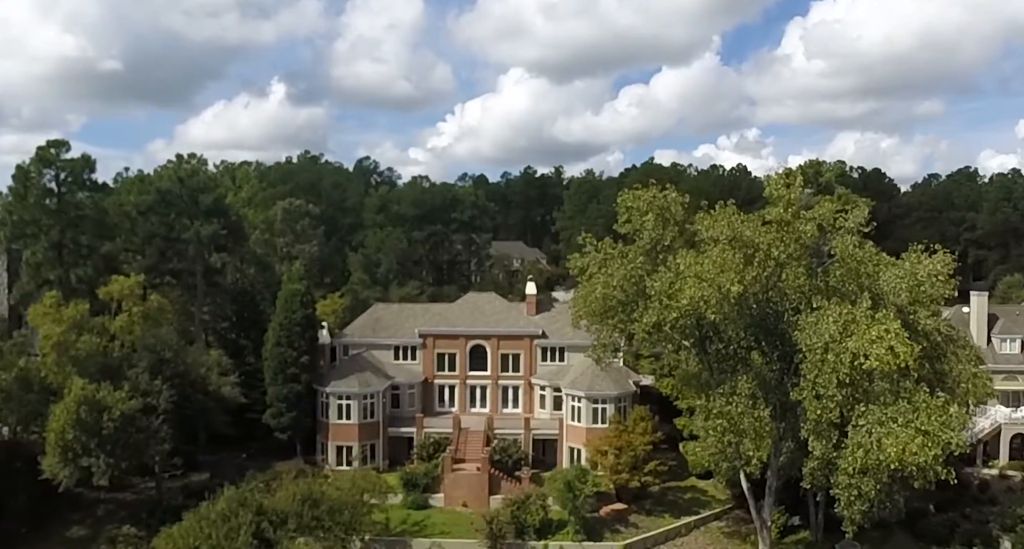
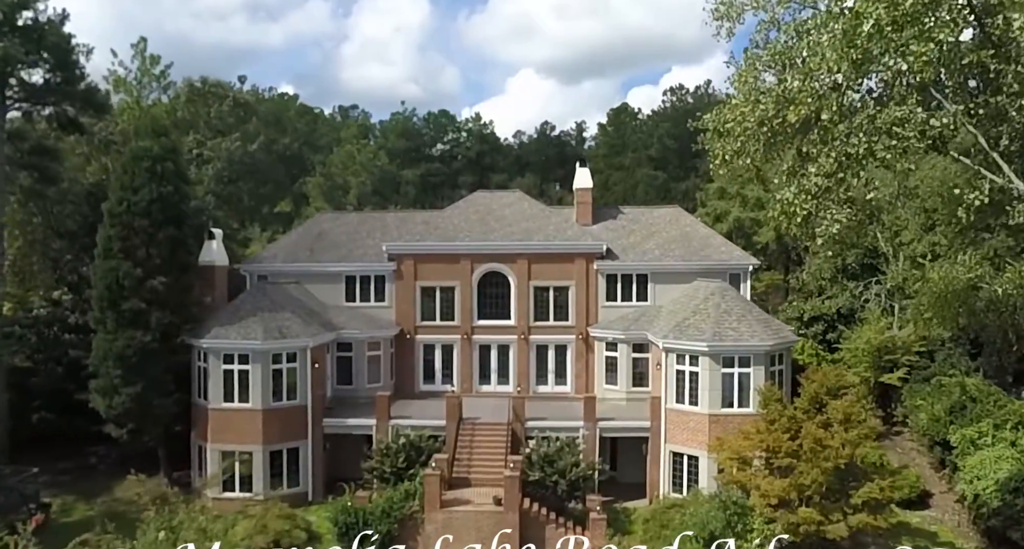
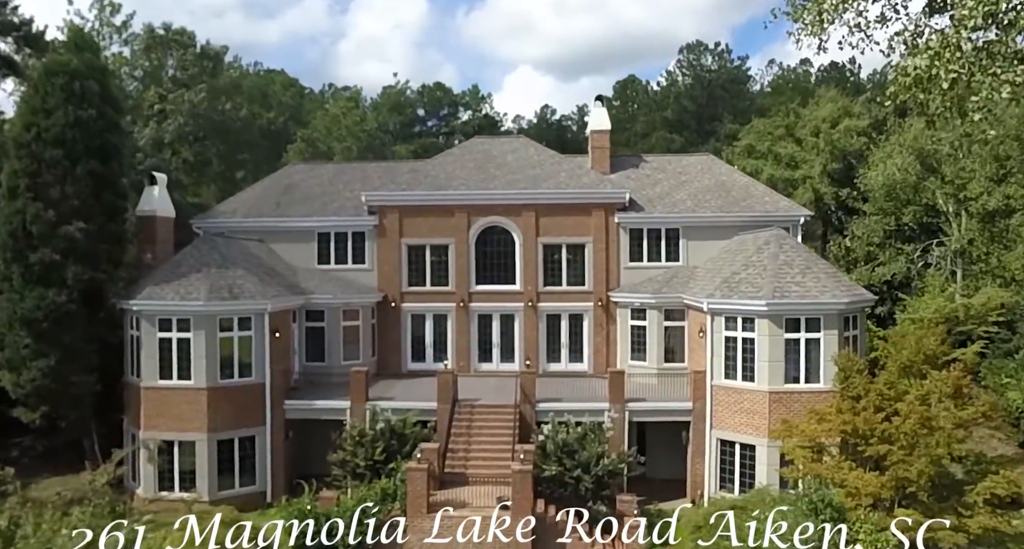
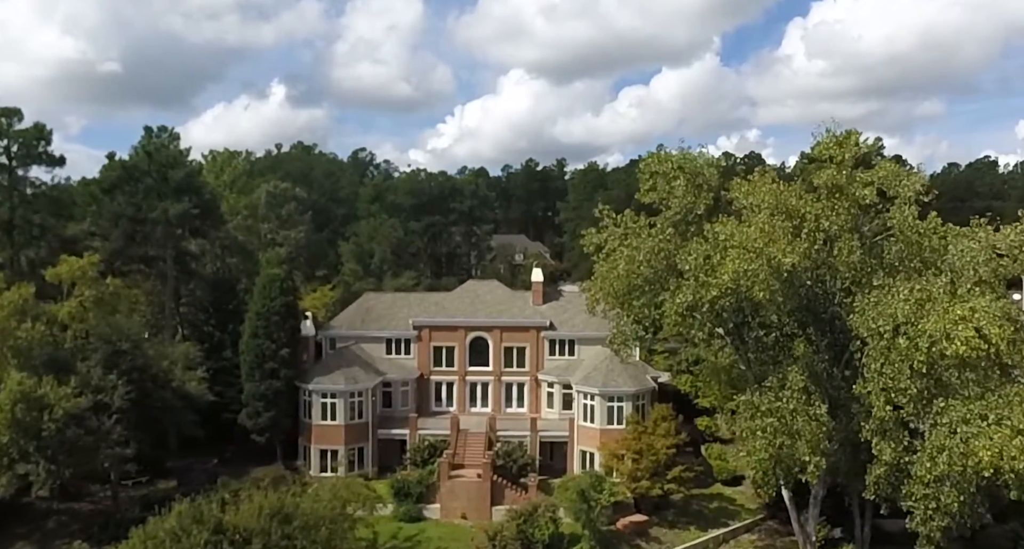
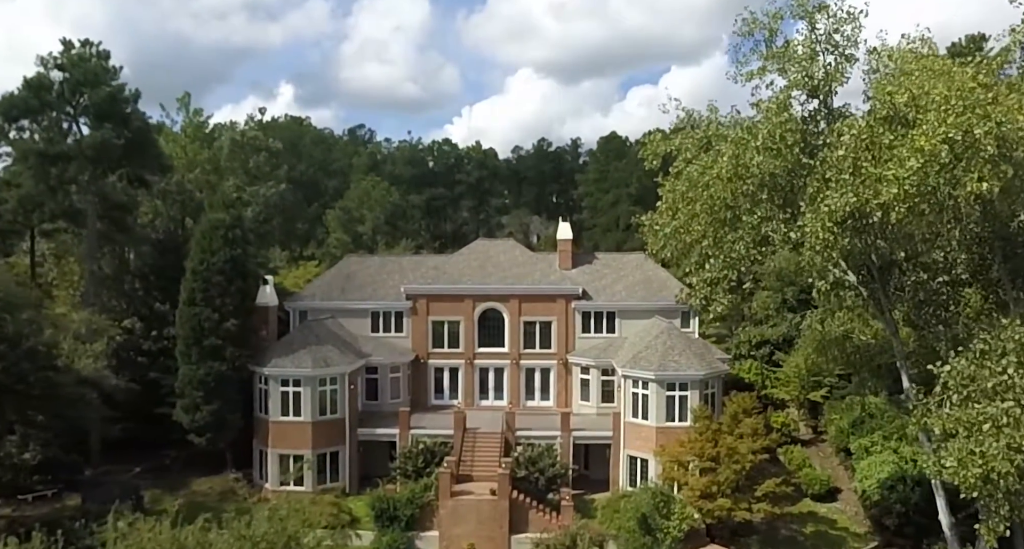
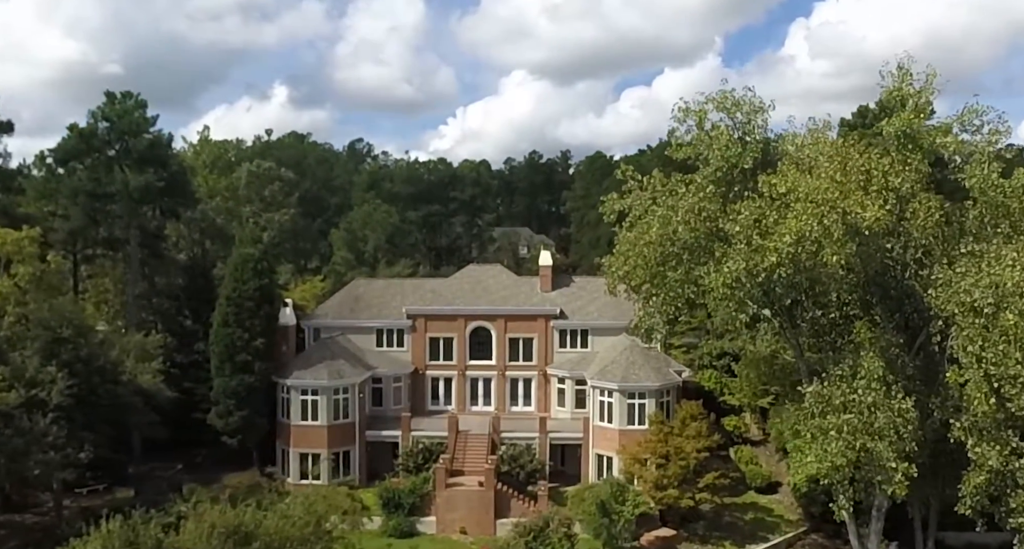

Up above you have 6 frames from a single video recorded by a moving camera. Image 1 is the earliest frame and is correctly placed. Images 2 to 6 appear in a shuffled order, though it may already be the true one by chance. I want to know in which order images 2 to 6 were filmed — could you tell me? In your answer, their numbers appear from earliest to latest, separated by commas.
4, 6, 5, 2, 3
